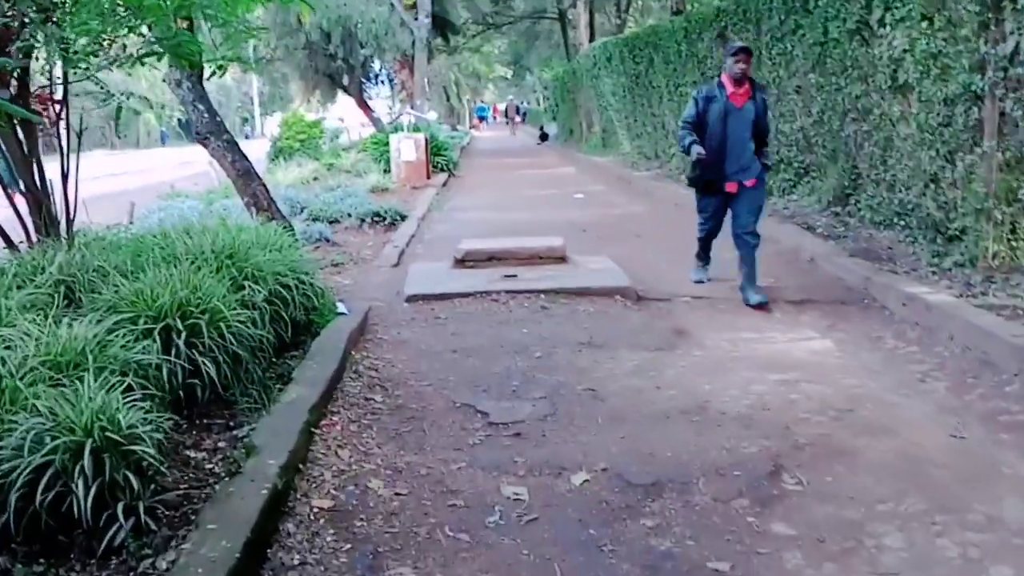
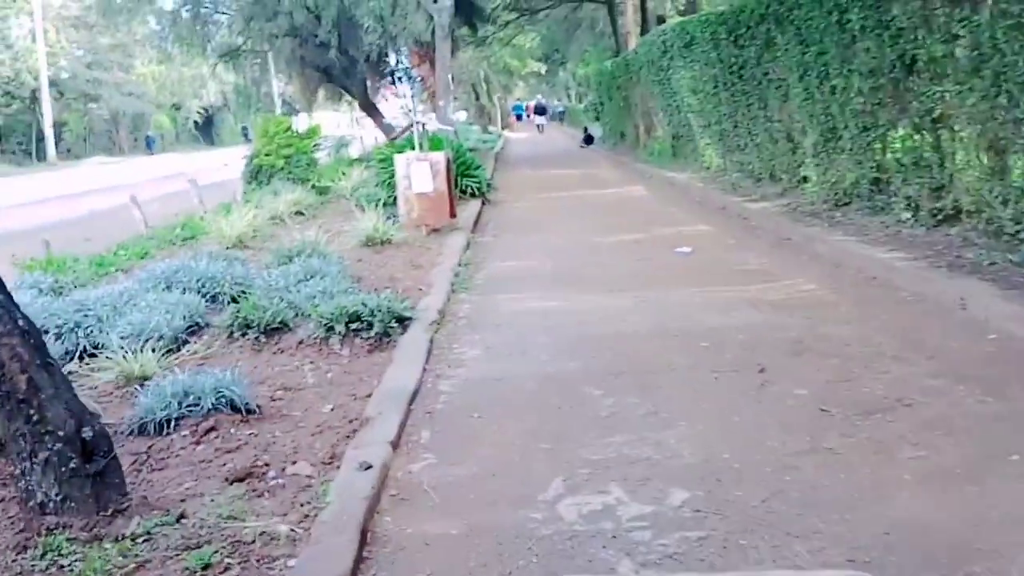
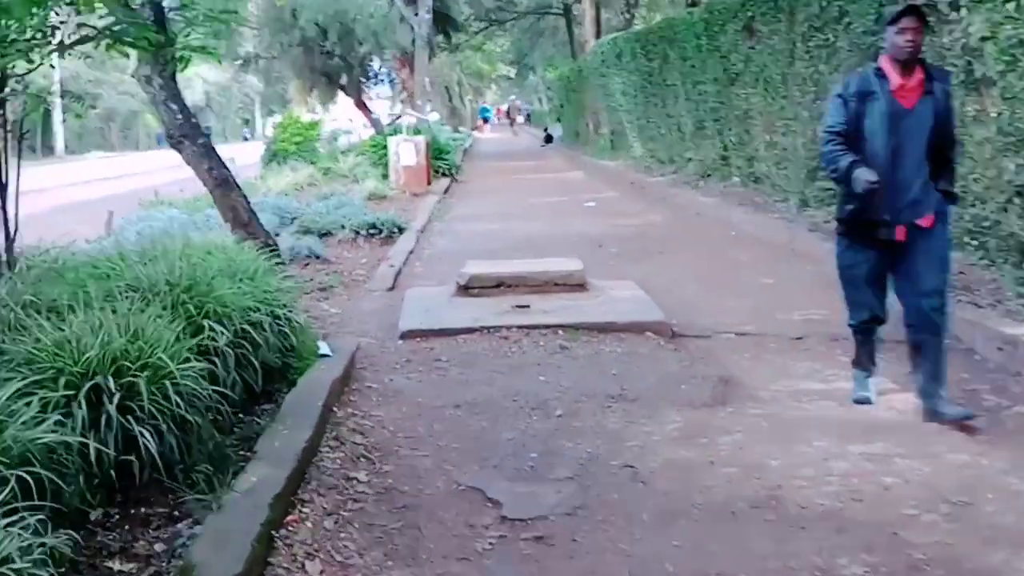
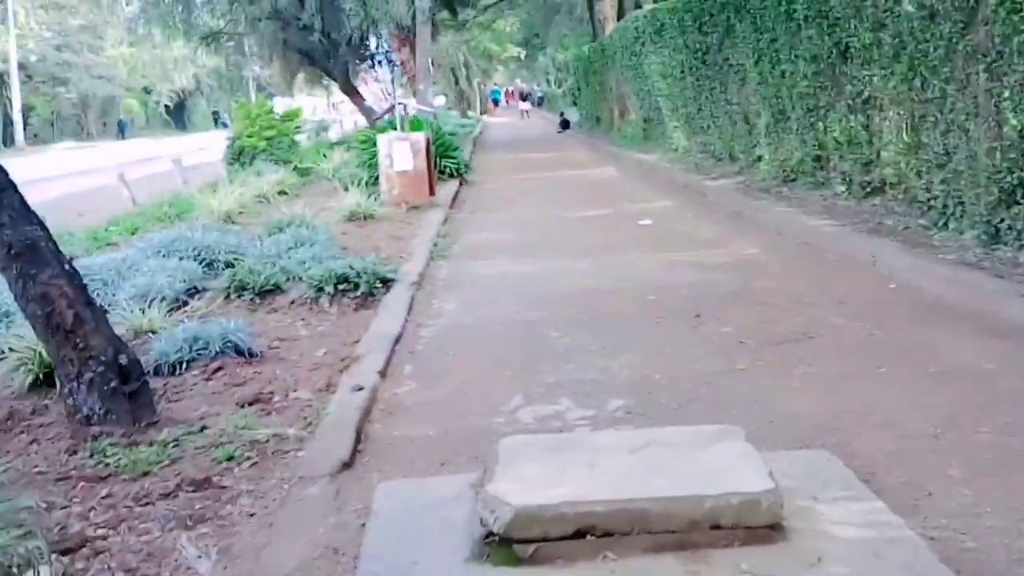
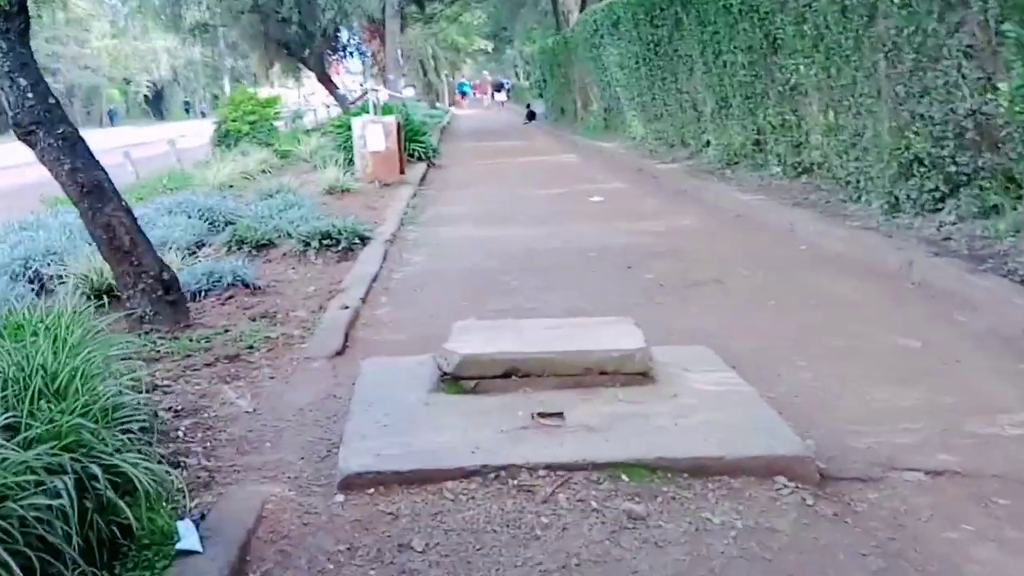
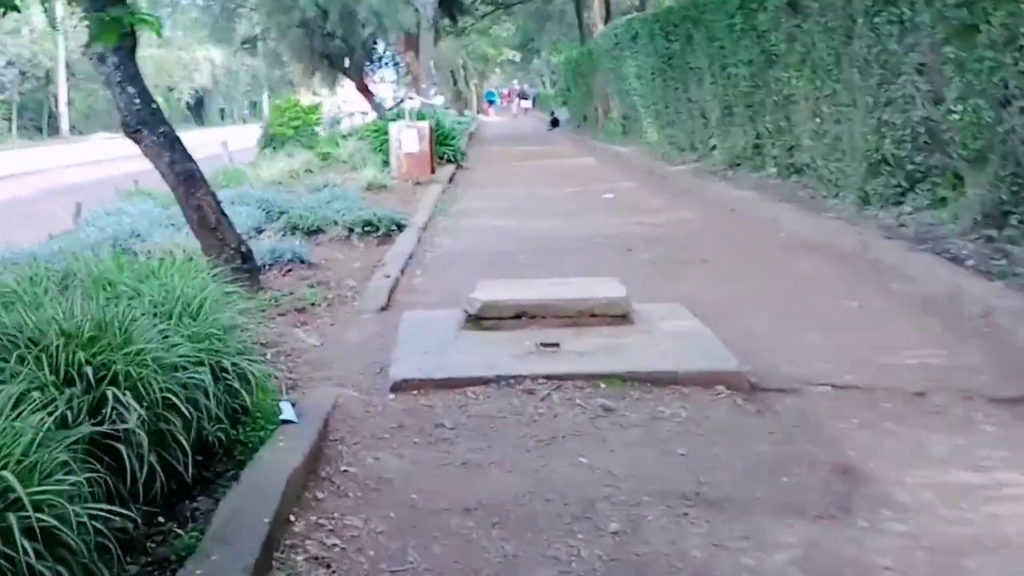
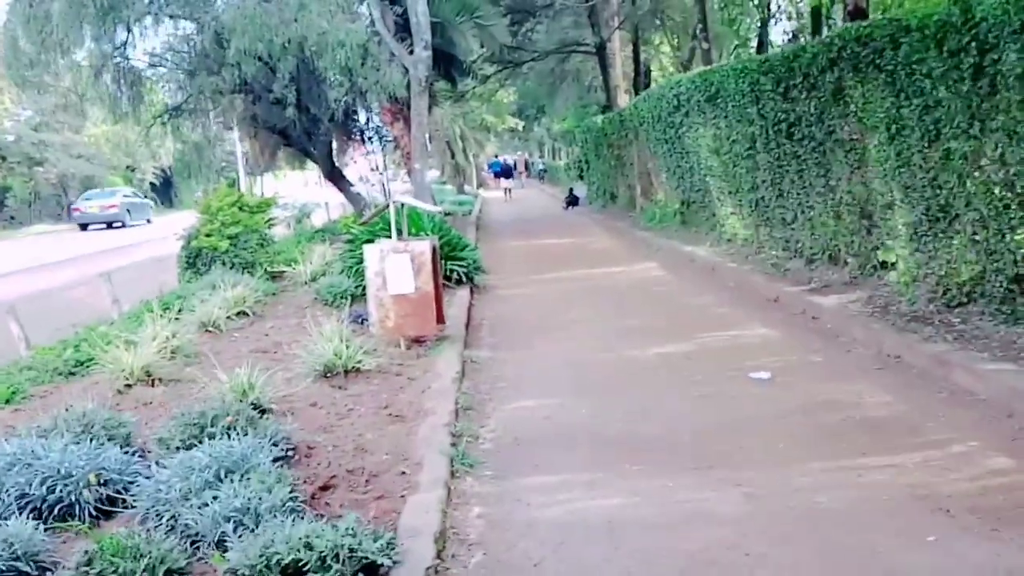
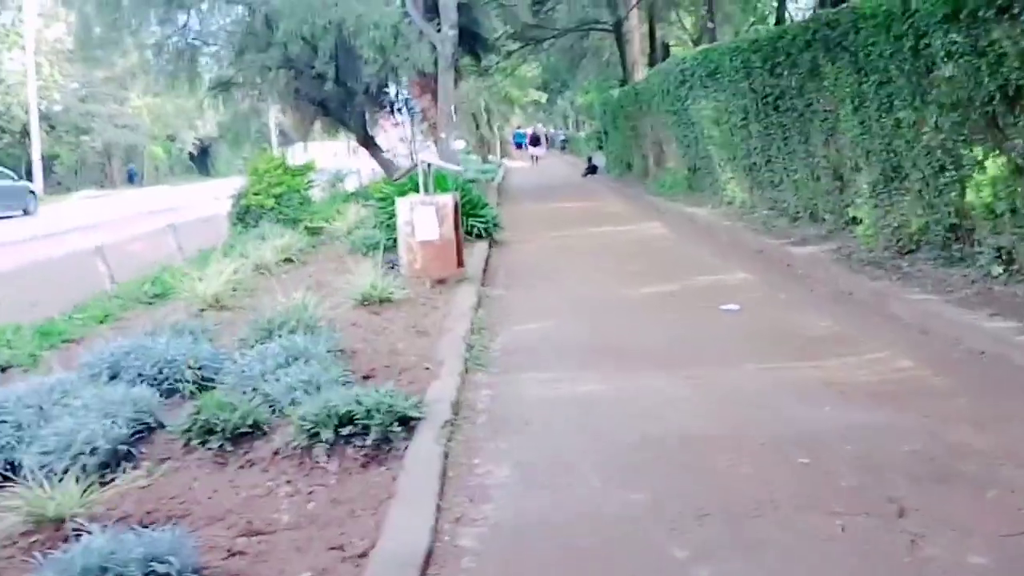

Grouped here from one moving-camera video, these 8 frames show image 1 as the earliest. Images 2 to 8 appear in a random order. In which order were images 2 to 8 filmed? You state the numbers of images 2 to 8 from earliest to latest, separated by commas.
3, 6, 5, 4, 2, 8, 7
